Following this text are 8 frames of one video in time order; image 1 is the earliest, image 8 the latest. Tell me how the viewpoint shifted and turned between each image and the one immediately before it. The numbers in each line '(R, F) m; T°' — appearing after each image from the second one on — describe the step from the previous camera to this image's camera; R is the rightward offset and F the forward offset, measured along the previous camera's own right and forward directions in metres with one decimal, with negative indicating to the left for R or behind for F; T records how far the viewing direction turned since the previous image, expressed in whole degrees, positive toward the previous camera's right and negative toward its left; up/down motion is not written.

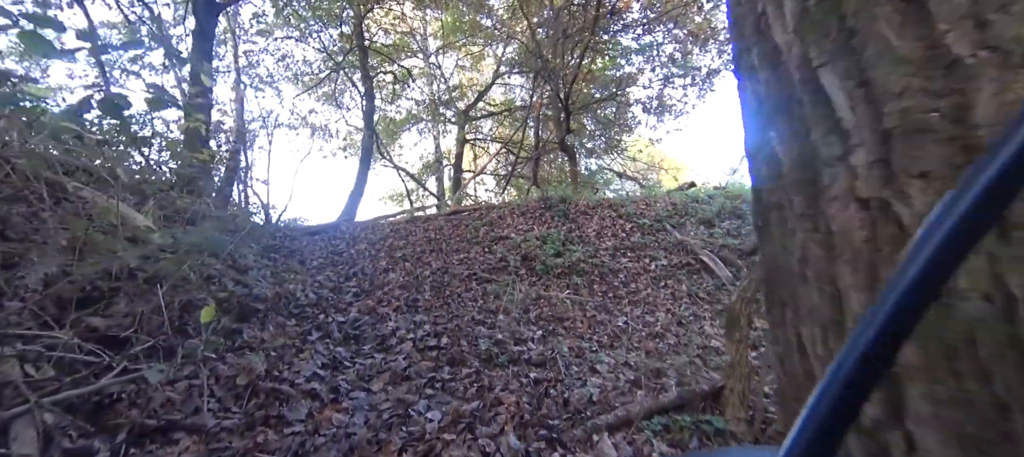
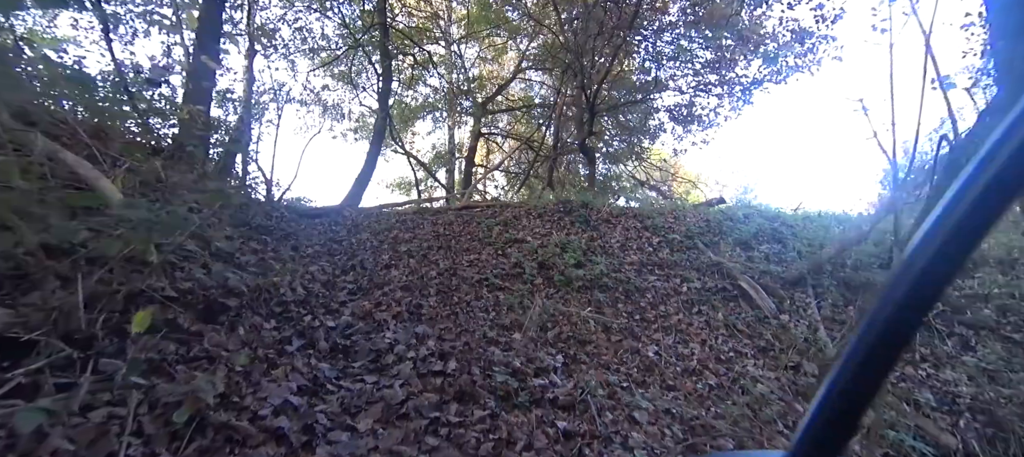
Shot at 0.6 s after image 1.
(-0.3, +0.9) m; 0°
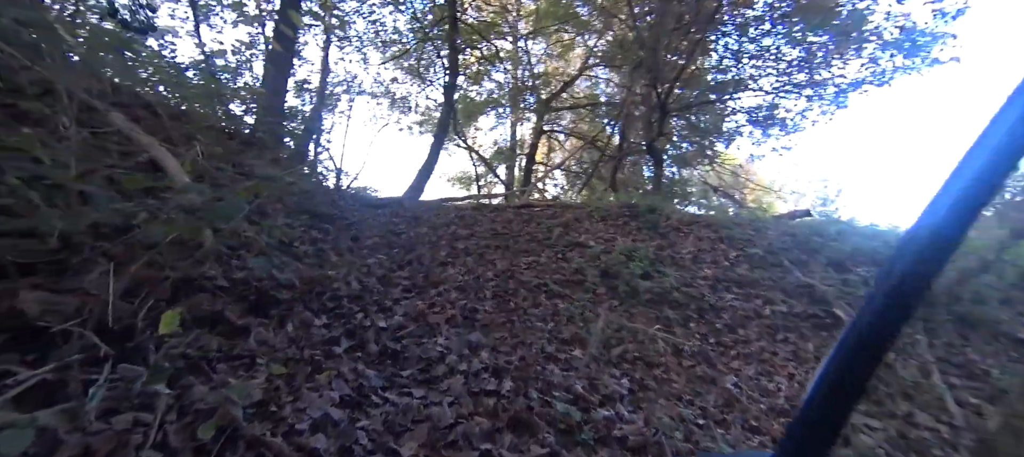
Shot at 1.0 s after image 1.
(-0.1, +0.5) m; -6°
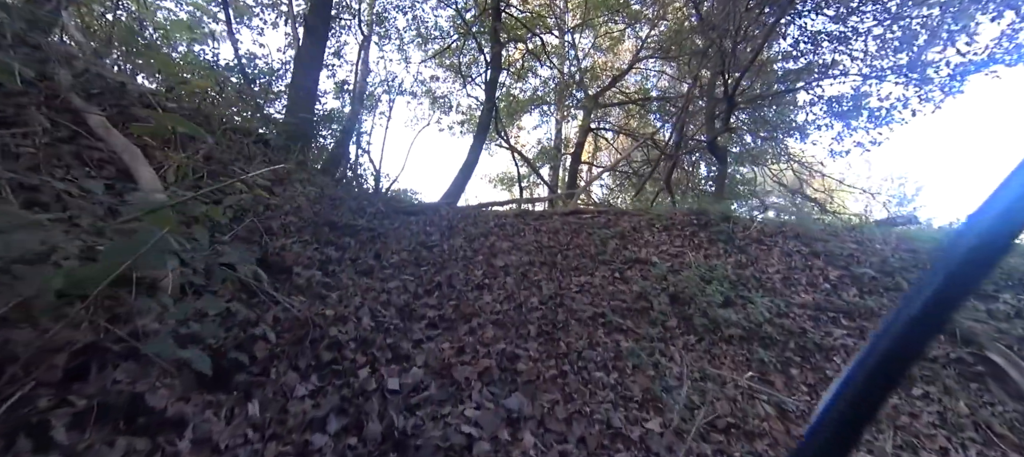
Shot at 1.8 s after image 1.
(-0.1, +1.2) m; -5°
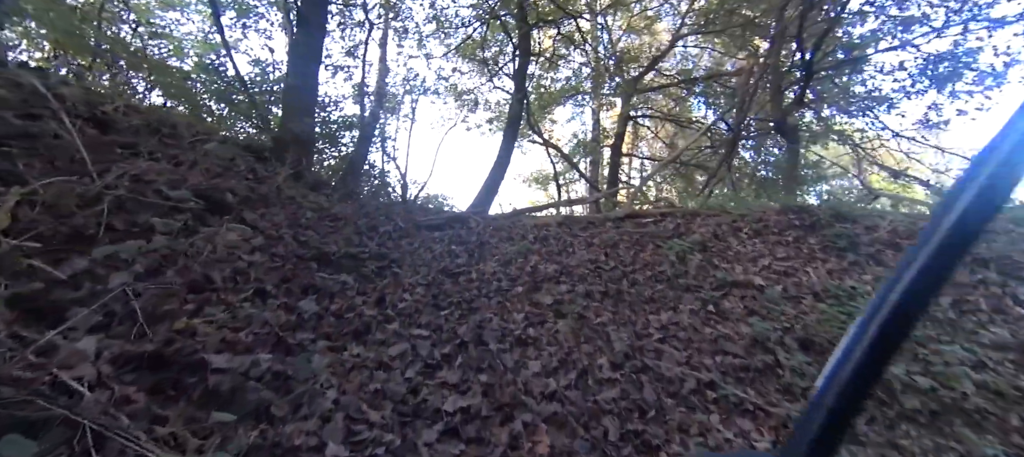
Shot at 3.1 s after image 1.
(-0.1, +1.9) m; -4°
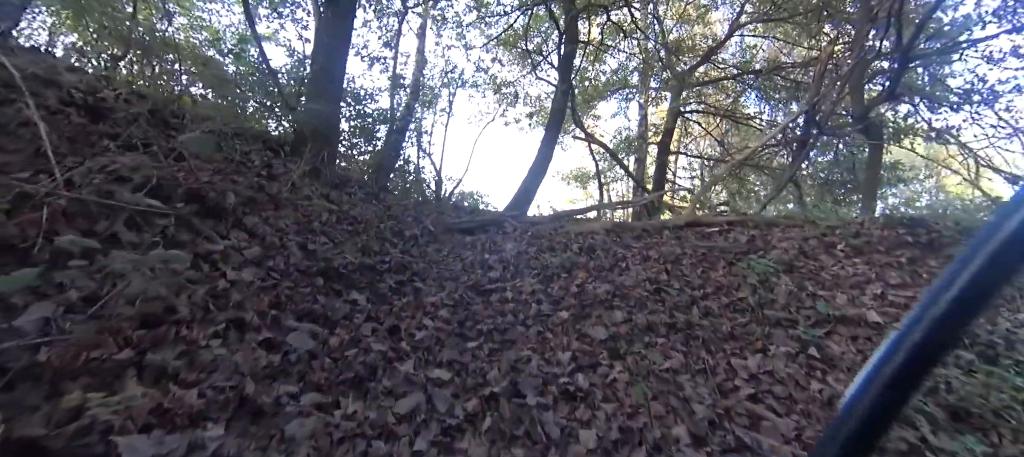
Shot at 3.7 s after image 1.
(-0.1, +1.0) m; -4°
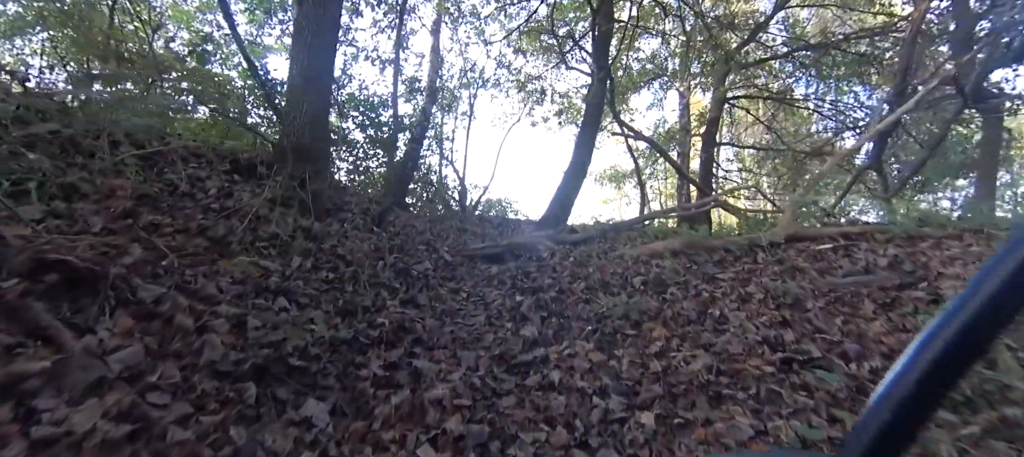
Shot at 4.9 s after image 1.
(-0.1, +1.8) m; -4°
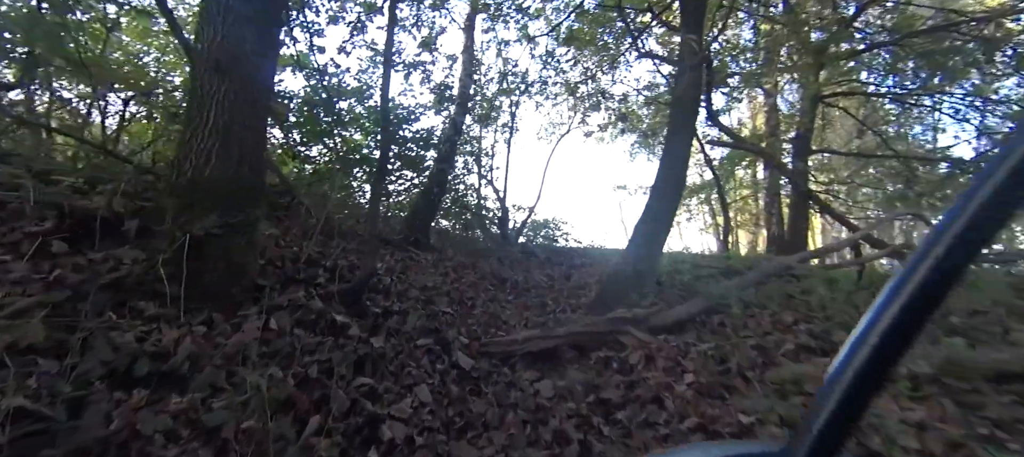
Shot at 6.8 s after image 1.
(-0.1, +2.9) m; -5°
